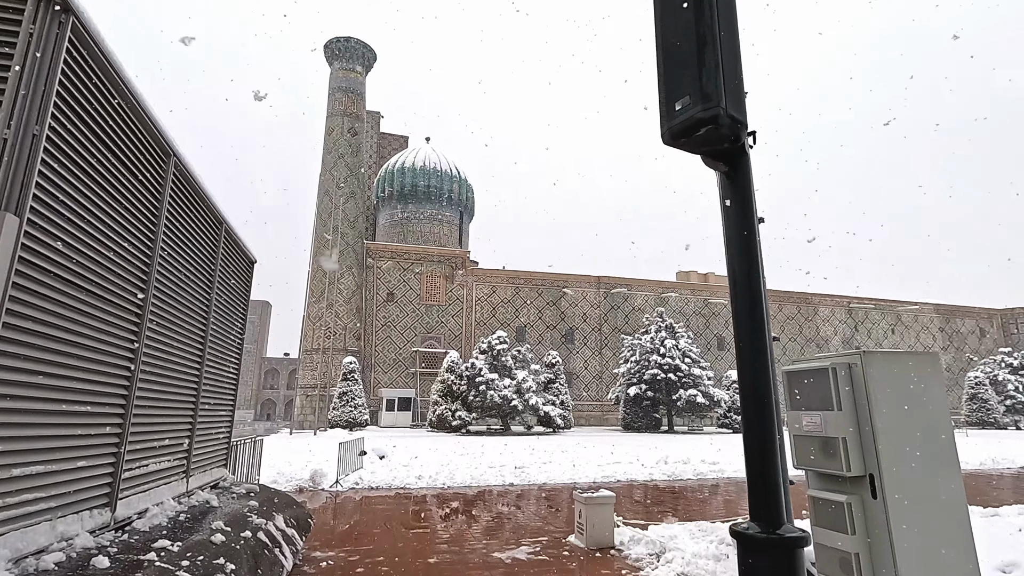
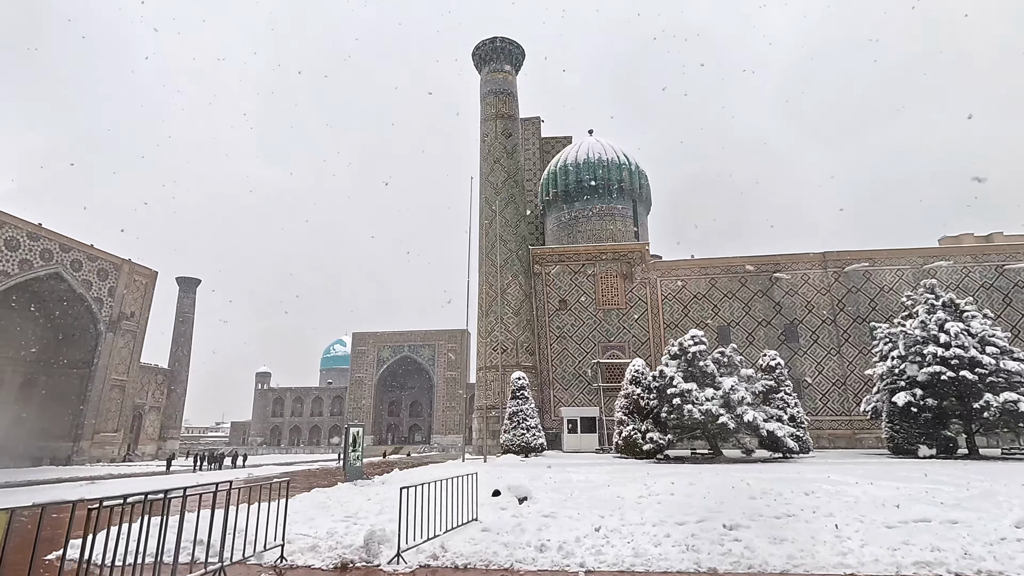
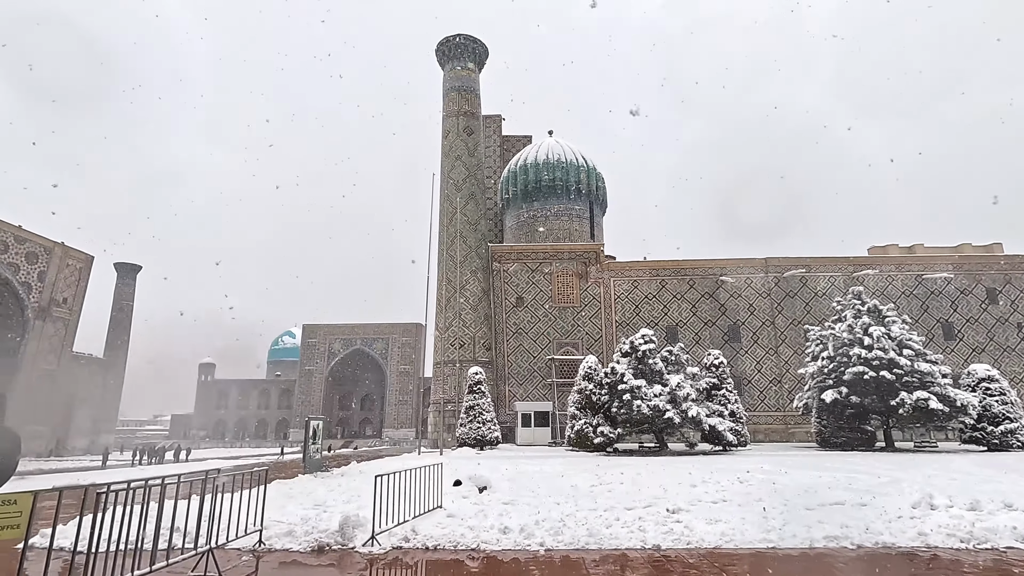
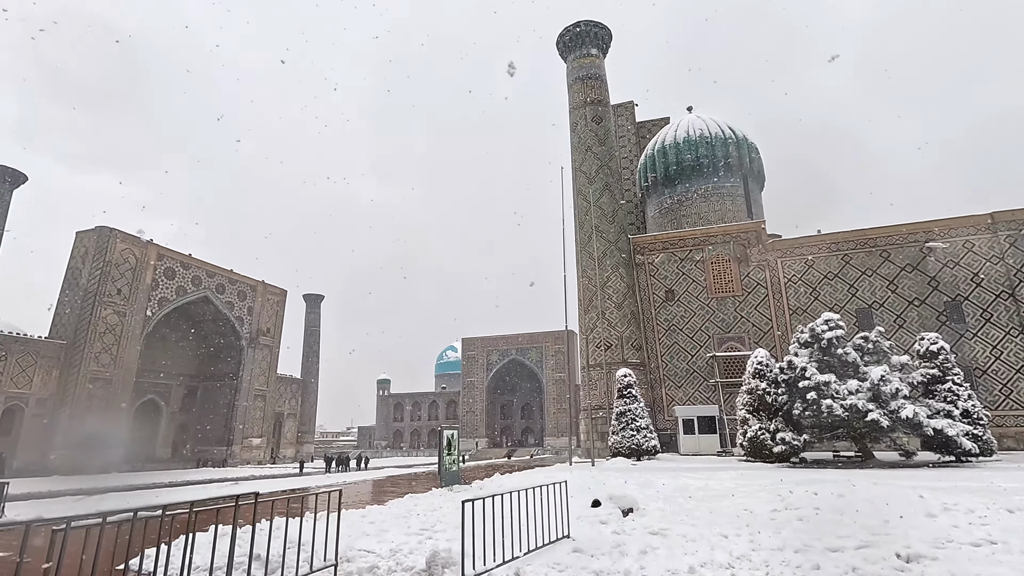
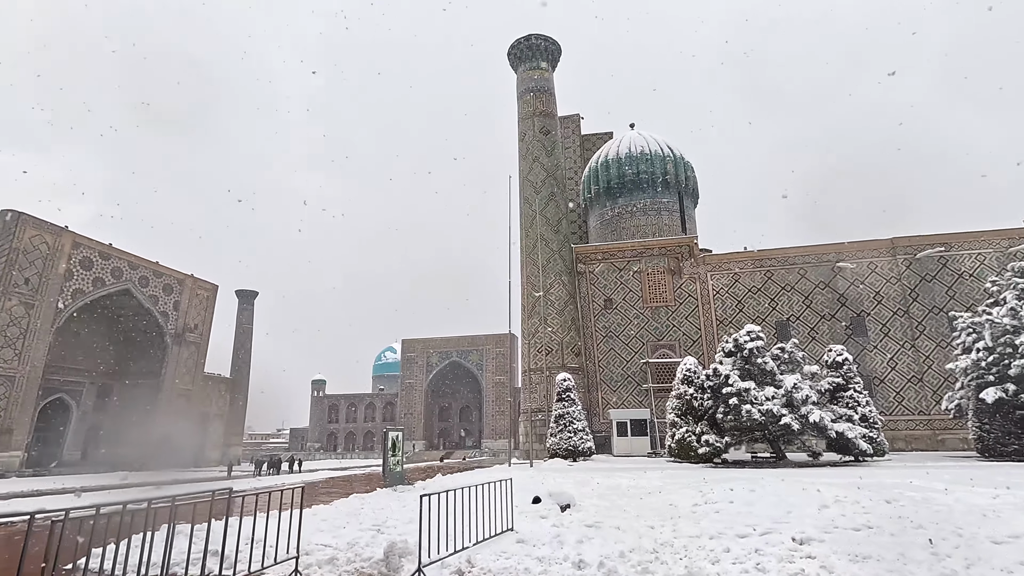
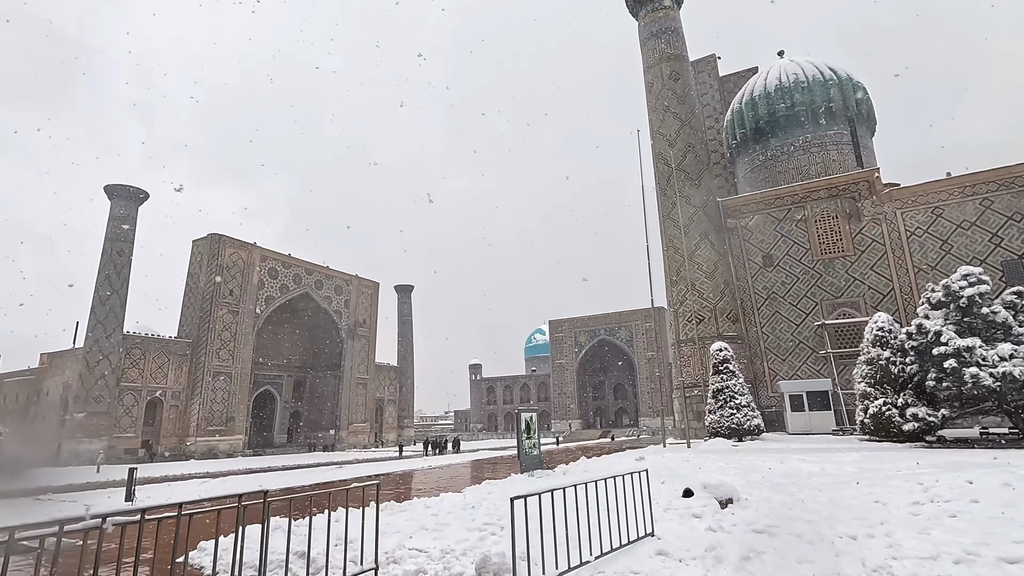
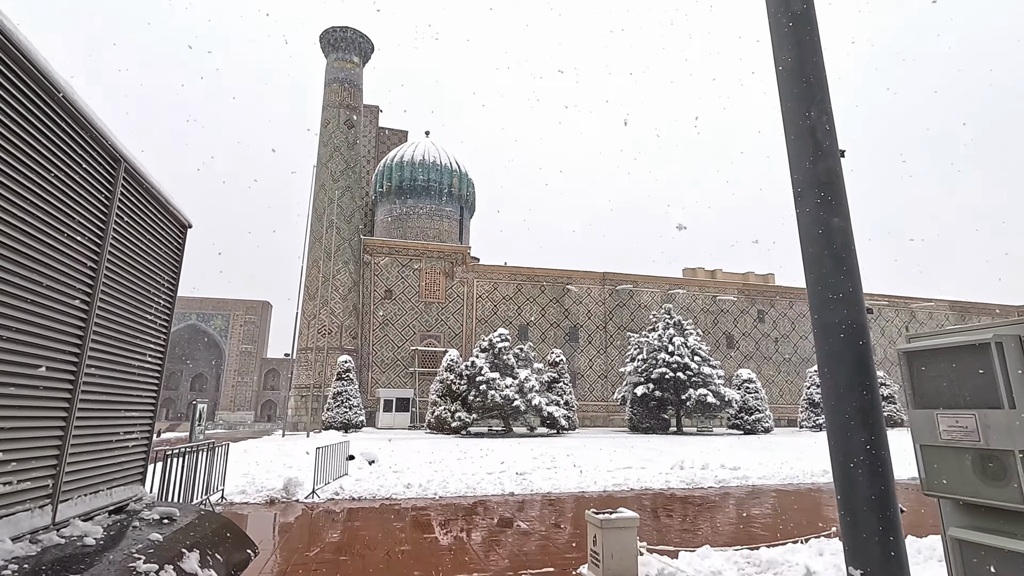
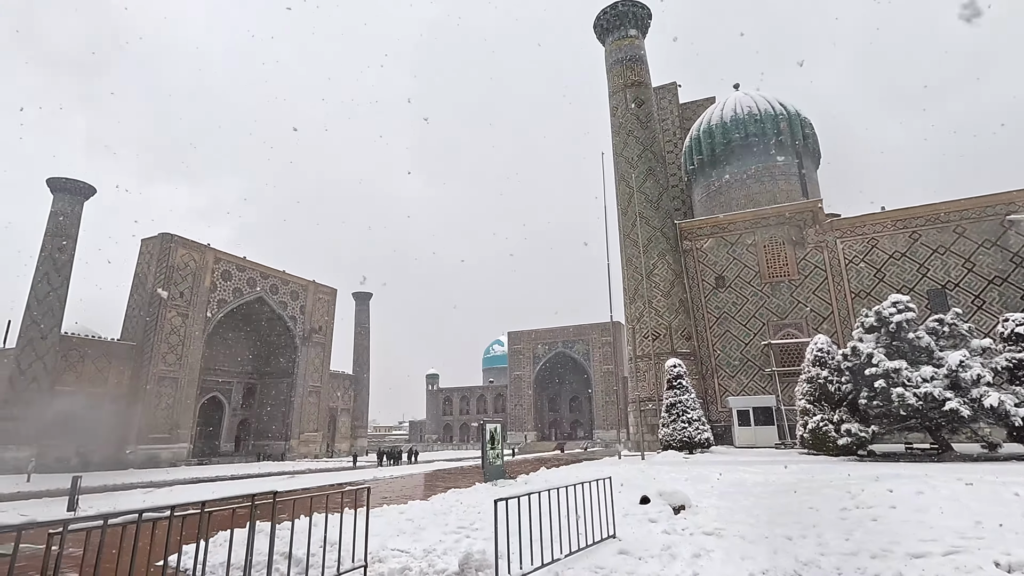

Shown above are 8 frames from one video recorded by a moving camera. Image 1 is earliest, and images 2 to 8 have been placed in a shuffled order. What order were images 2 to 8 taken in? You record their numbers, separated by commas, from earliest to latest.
7, 3, 2, 5, 4, 8, 6
